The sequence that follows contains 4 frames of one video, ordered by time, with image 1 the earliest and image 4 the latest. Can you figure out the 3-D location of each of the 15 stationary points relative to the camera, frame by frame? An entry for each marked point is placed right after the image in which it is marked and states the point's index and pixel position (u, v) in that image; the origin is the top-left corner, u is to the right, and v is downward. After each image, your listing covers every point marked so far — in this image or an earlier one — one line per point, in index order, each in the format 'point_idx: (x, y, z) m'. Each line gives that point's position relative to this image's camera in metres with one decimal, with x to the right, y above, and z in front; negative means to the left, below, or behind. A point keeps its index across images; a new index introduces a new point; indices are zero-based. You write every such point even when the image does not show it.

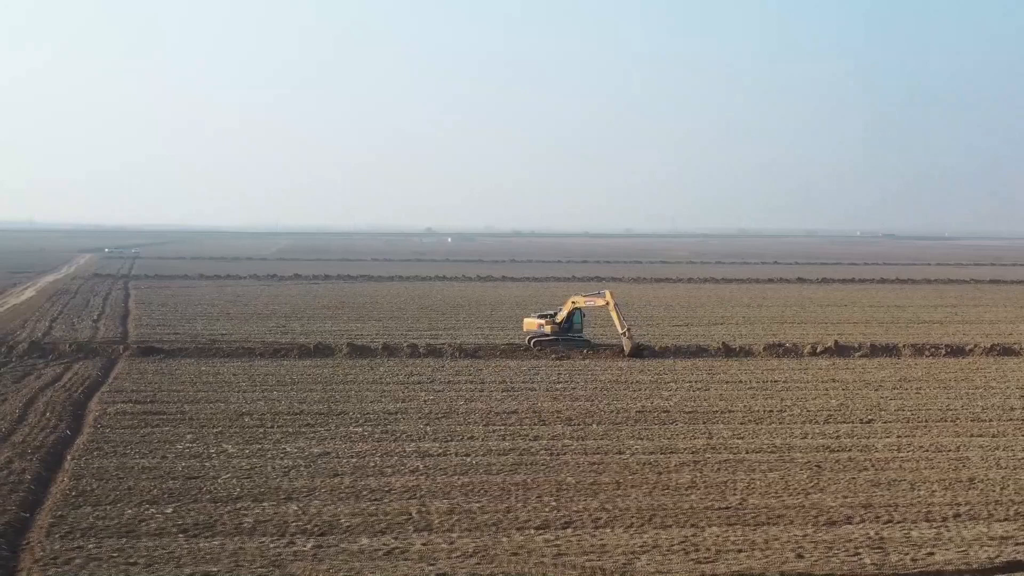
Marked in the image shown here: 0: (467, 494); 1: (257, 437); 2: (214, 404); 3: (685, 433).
0: (-0.5, -2.2, +8.2) m
1: (-3.7, -2.1, +11.2) m
2: (-5.4, -2.1, +14.2) m
3: (+2.6, -2.1, +11.7) m
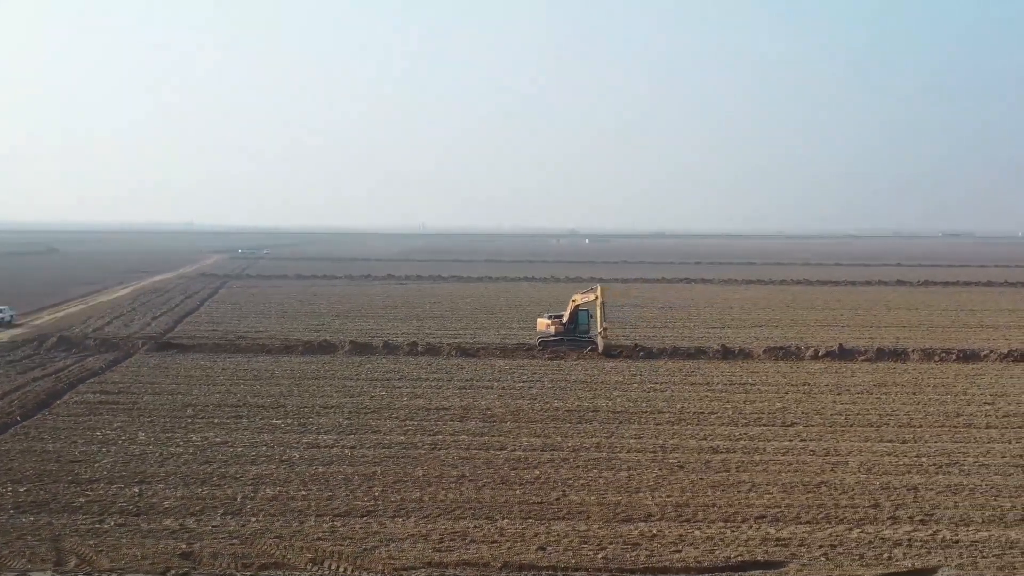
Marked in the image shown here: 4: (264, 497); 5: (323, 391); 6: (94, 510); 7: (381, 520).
0: (-2.3, -2.2, +8.7) m
1: (-5.1, -2.1, +12.0) m
2: (-6.5, -2.1, +15.2) m
3: (+1.1, -2.1, +11.8) m
4: (-2.6, -2.2, +8.2) m
5: (-3.8, -2.1, +15.9) m
6: (-4.1, -2.2, +7.7) m
7: (-1.2, -2.2, +7.4) m
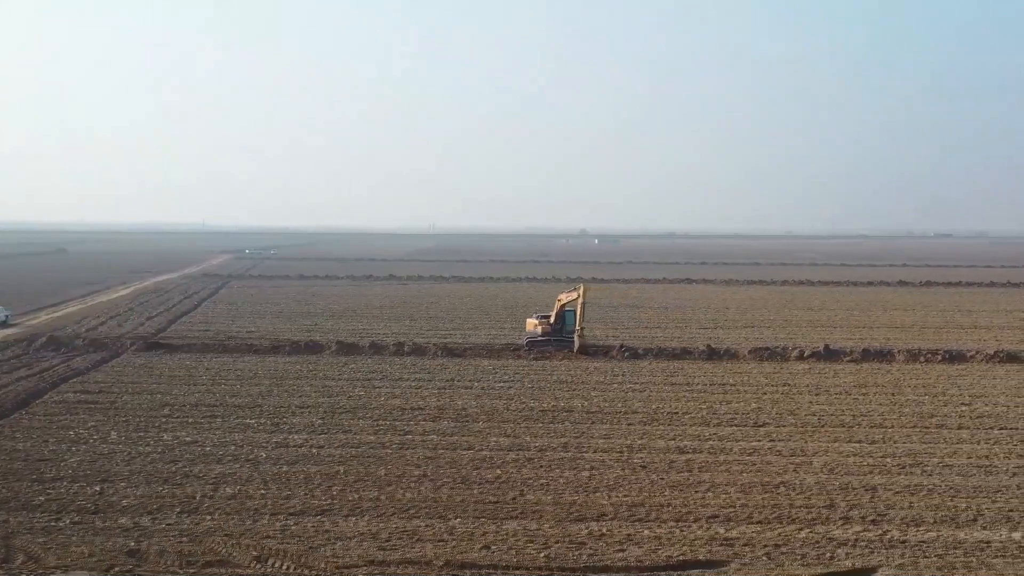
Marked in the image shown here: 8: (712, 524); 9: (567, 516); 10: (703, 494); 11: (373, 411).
0: (-2.7, -2.2, +8.8) m
1: (-5.6, -2.1, +12.0) m
2: (-7.0, -2.1, +15.2) m
3: (+0.7, -2.2, +11.8) m
4: (-3.0, -2.2, +8.2) m
5: (-4.3, -2.1, +16.0) m
6: (-4.5, -2.2, +7.8) m
7: (-1.7, -2.2, +7.4) m
8: (+1.9, -2.2, +7.4) m
9: (+0.5, -2.2, +7.6) m
10: (+2.1, -2.2, +8.5) m
11: (-2.4, -2.1, +13.5) m
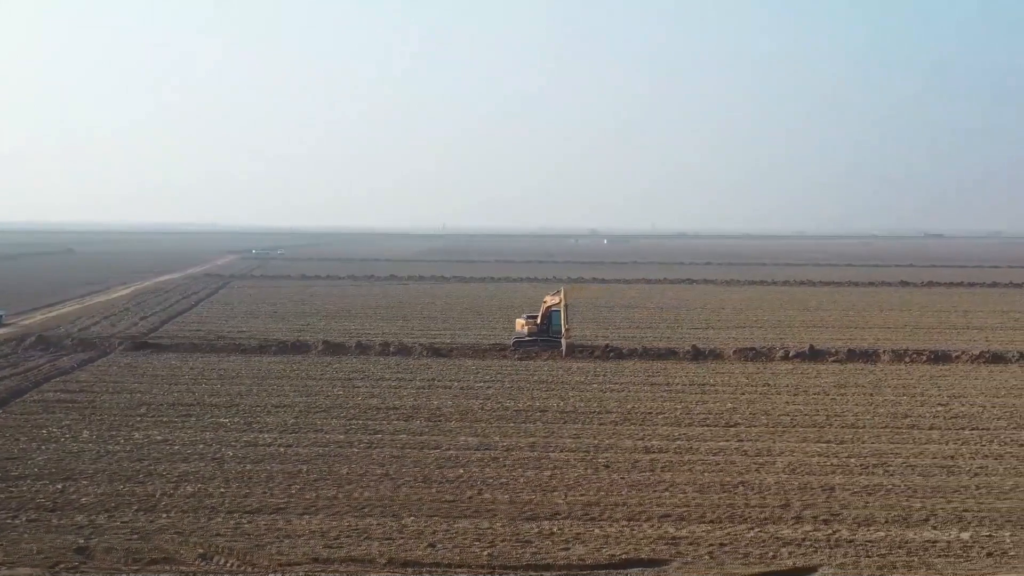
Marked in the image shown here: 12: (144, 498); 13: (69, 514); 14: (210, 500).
0: (-3.2, -2.2, +8.8) m
1: (-6.0, -2.1, +12.1) m
2: (-7.4, -2.1, +15.3) m
3: (+0.3, -2.2, +11.9) m
4: (-3.5, -2.2, +8.3) m
5: (-4.7, -2.1, +16.1) m
6: (-5.0, -2.2, +7.8) m
7: (-2.1, -2.2, +7.5) m
8: (+1.4, -2.2, +7.5) m
9: (+0.1, -2.2, +7.6) m
10: (+1.6, -2.2, +8.5) m
11: (-2.8, -2.1, +13.6) m
12: (-3.8, -2.2, +8.2) m
13: (-4.3, -2.2, +7.6) m
14: (-3.1, -2.2, +8.0) m
